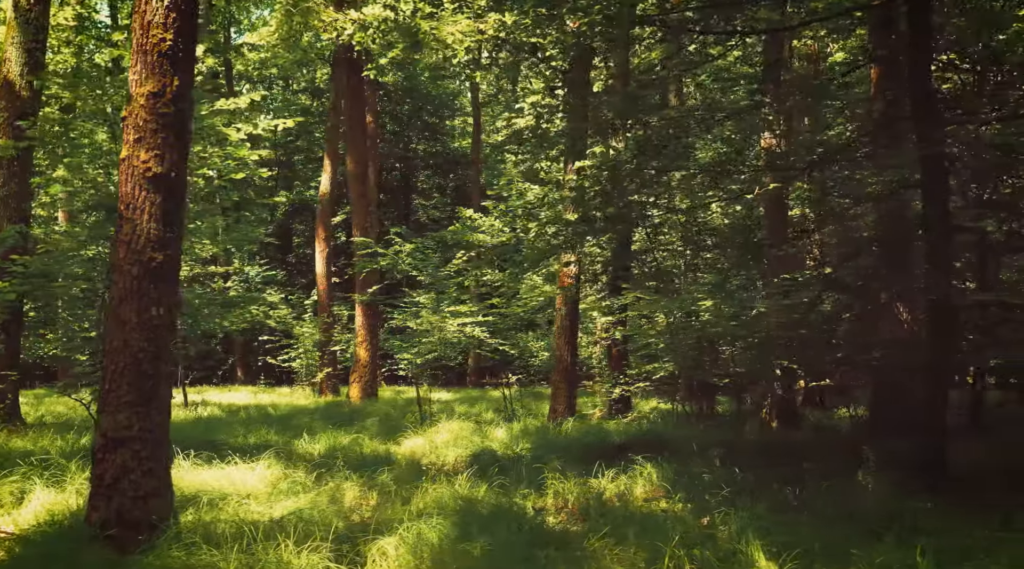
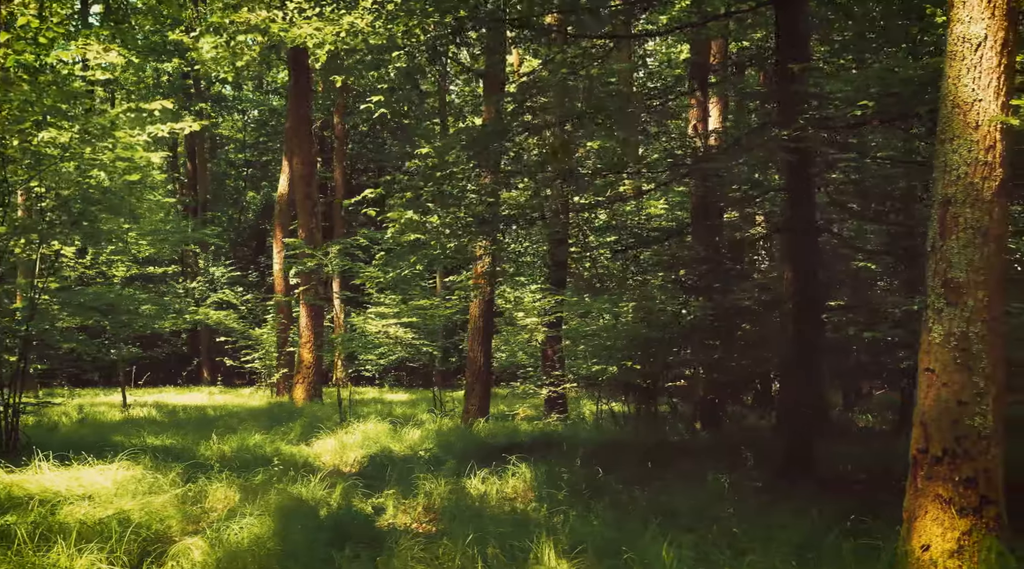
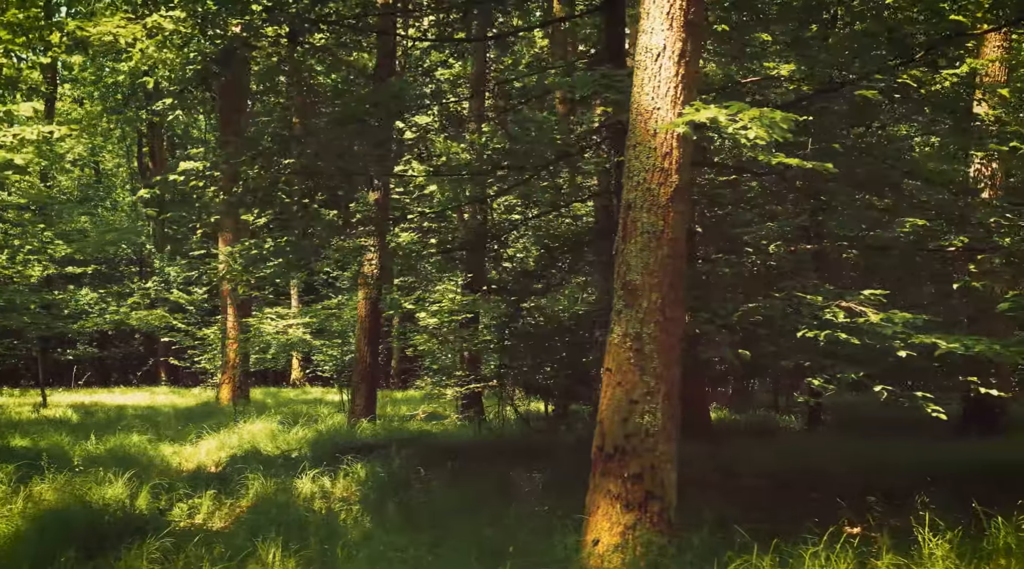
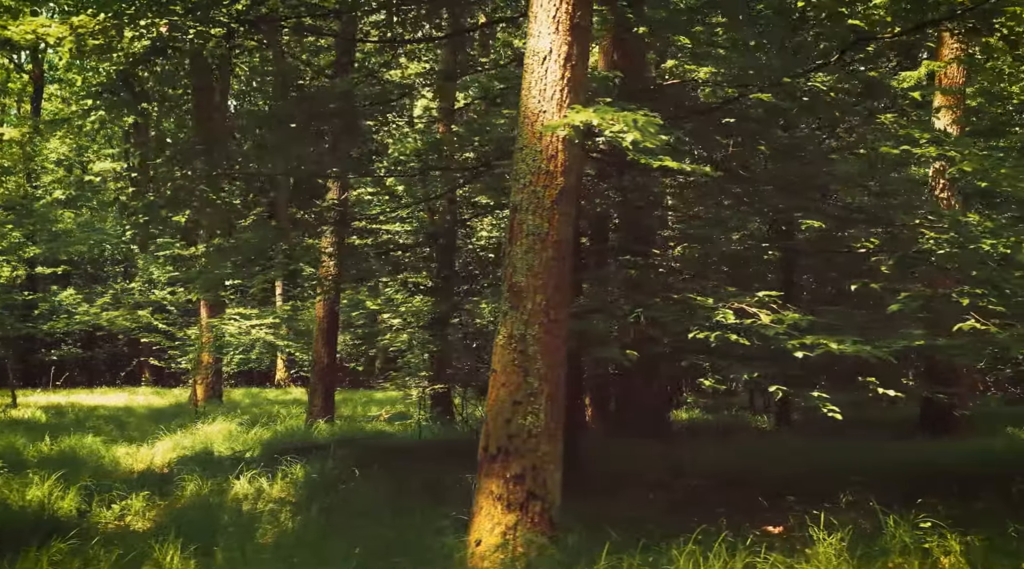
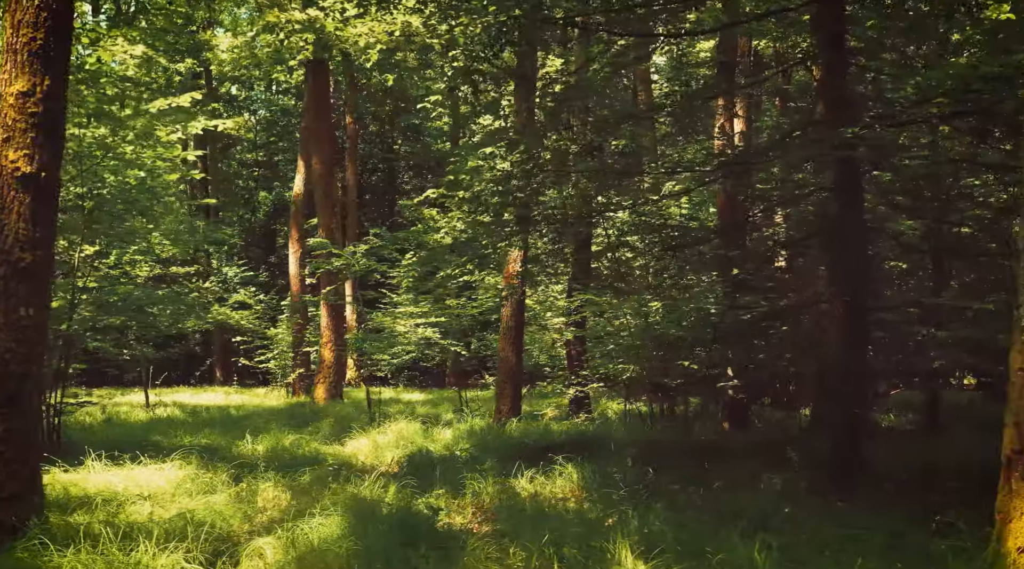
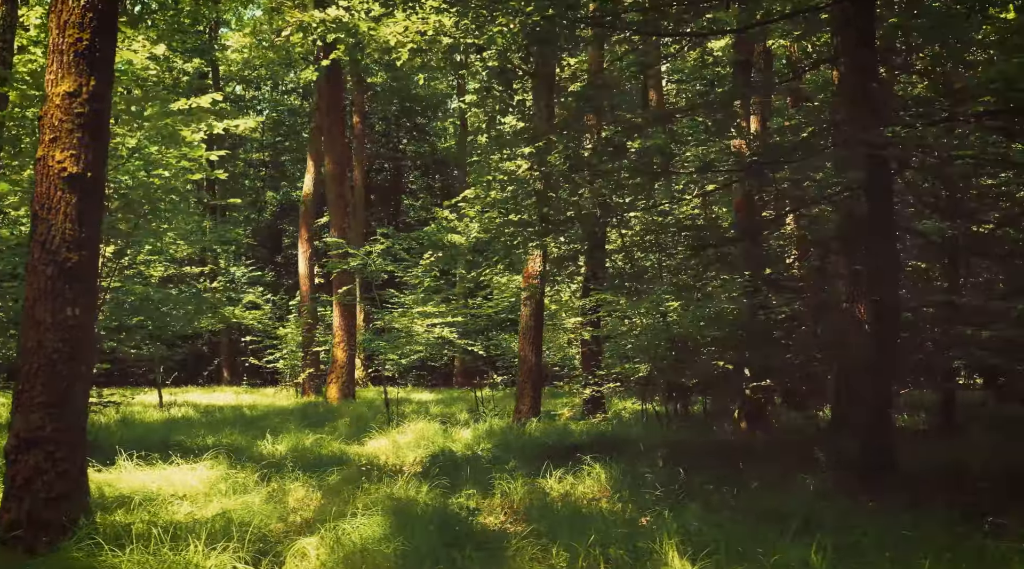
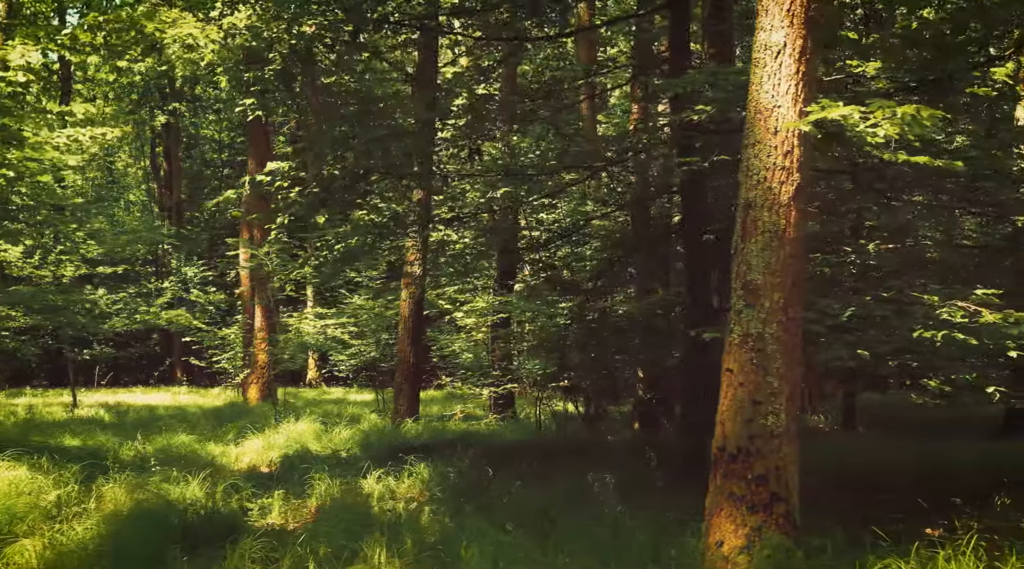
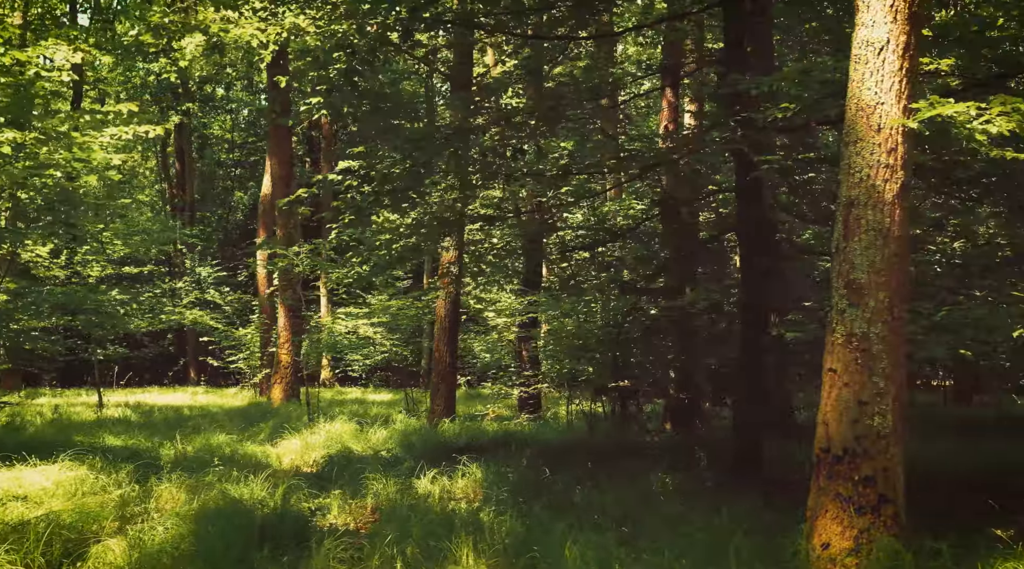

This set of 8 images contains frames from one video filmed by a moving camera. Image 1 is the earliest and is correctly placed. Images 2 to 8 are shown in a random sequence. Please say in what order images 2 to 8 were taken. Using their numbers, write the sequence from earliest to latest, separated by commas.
6, 5, 2, 8, 7, 3, 4
